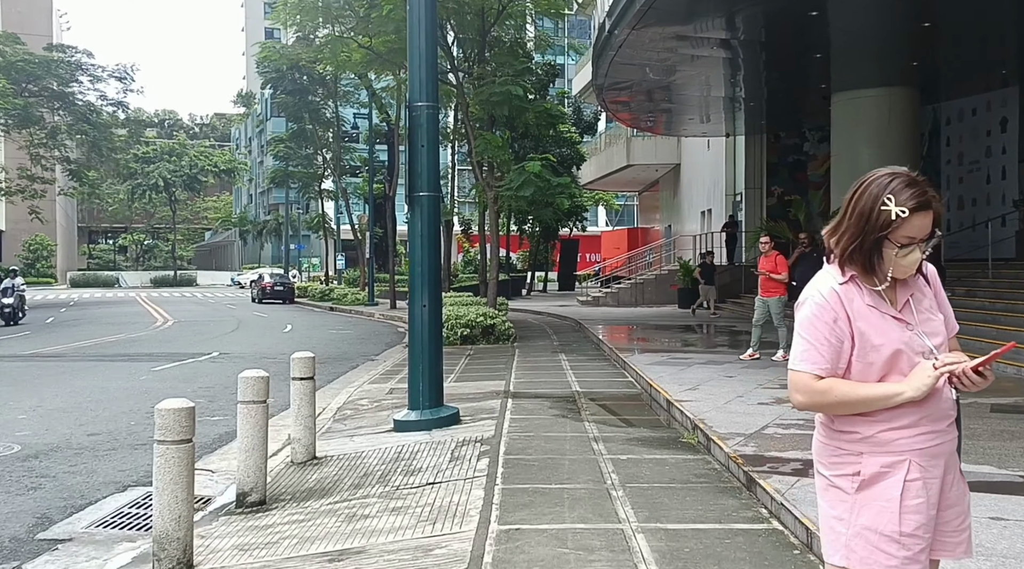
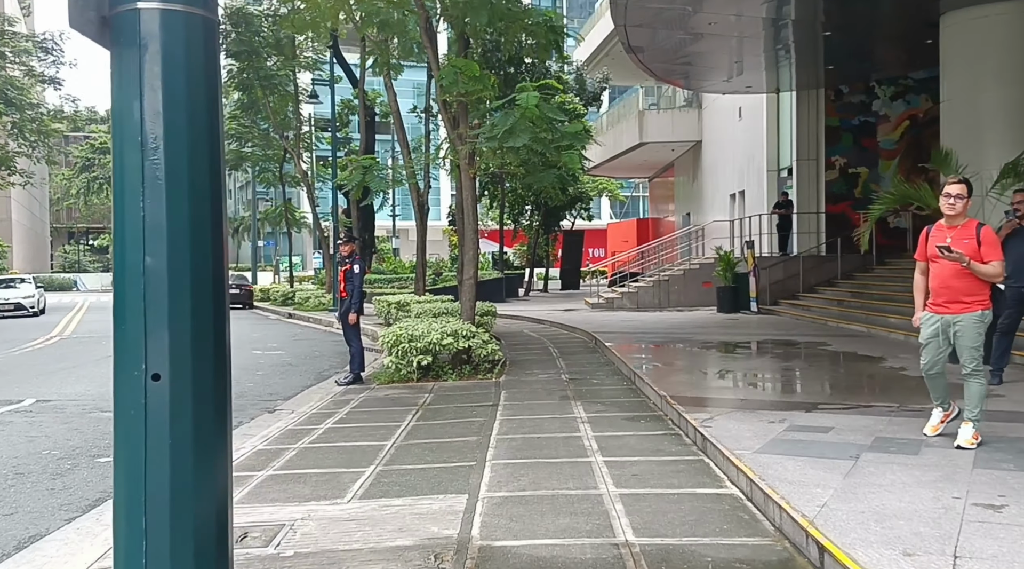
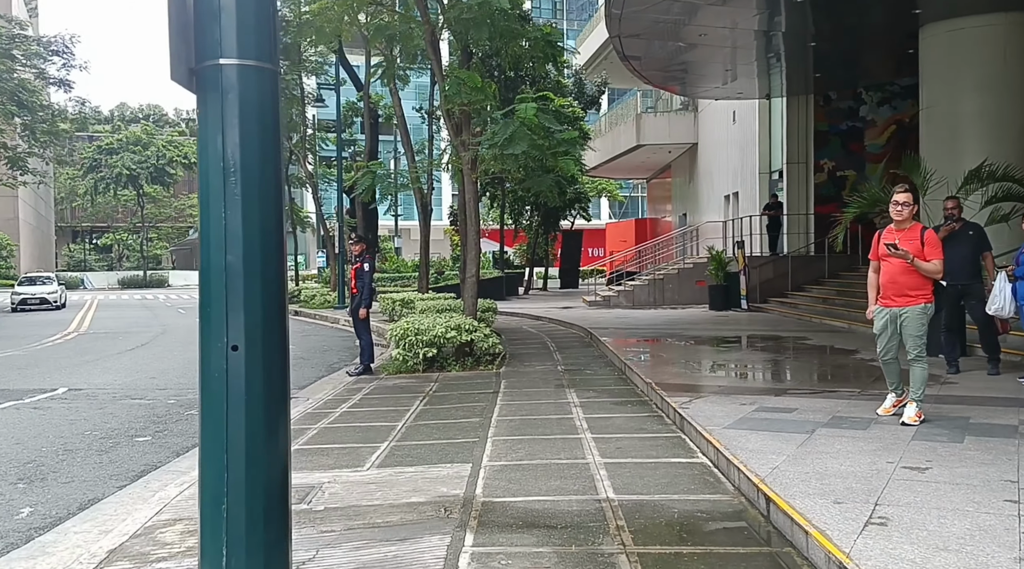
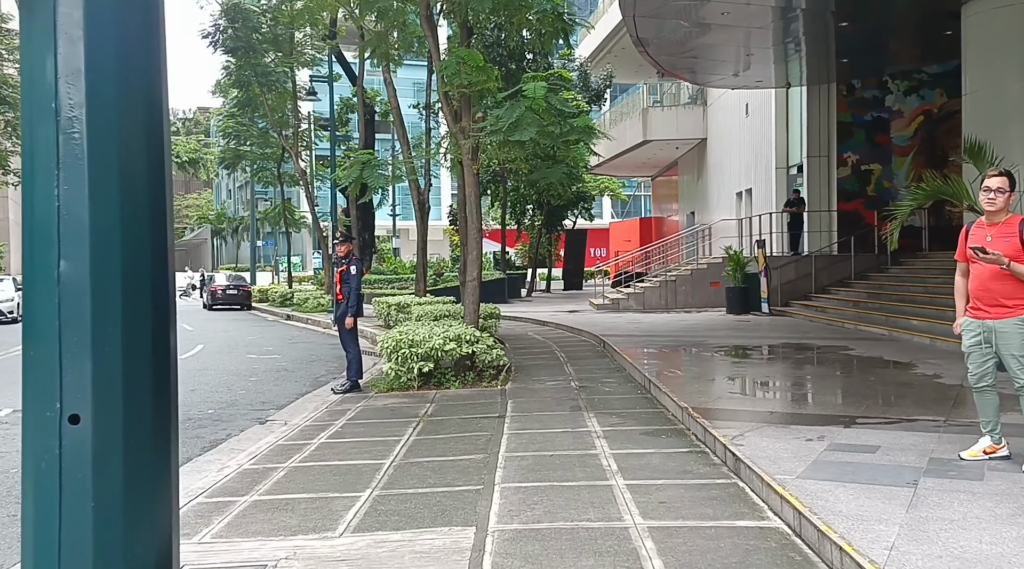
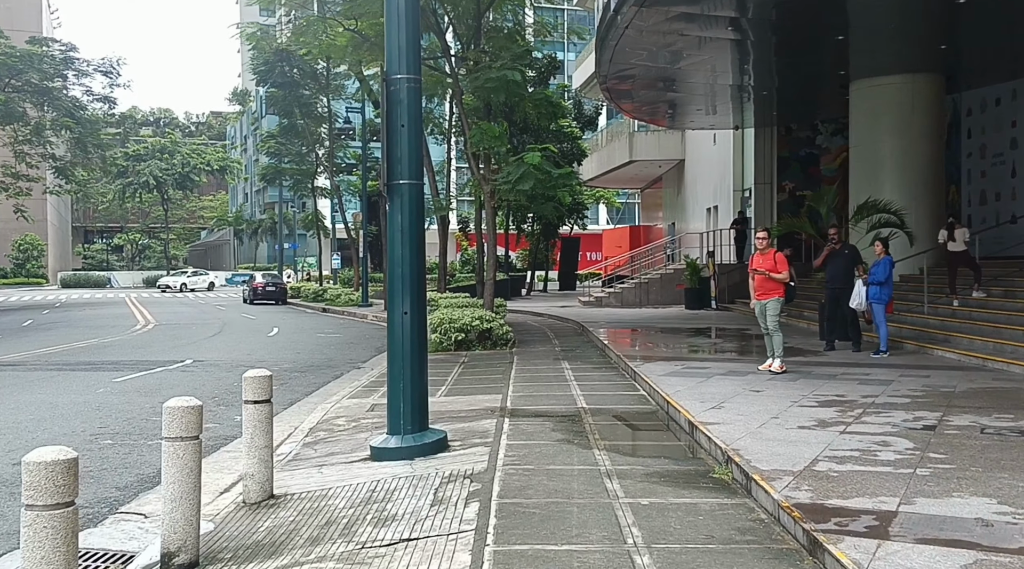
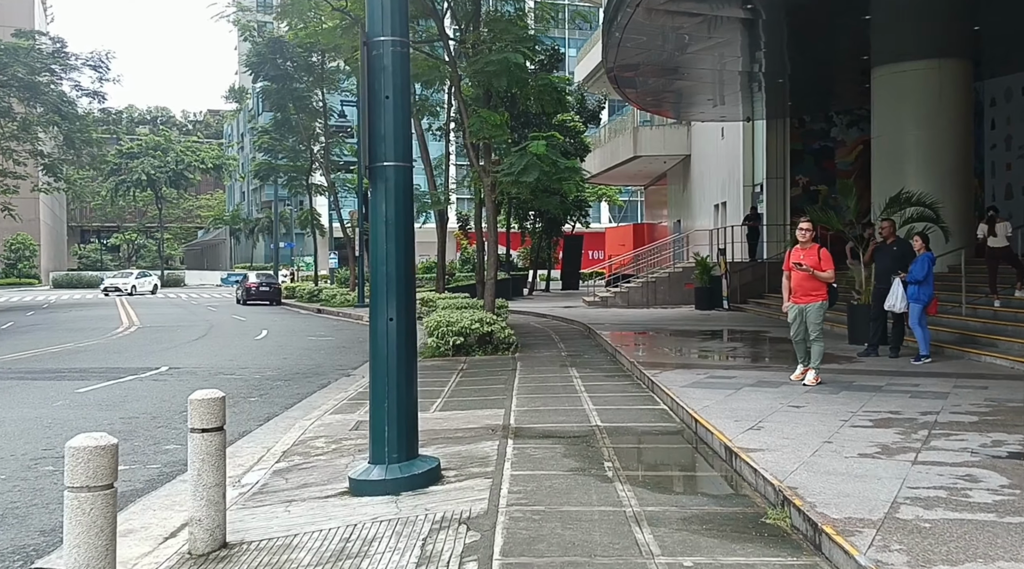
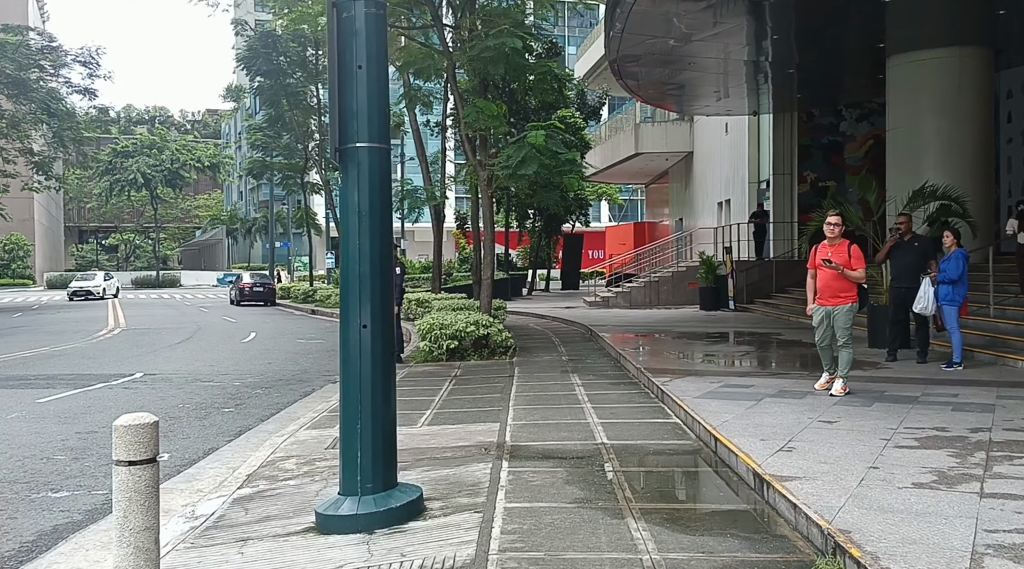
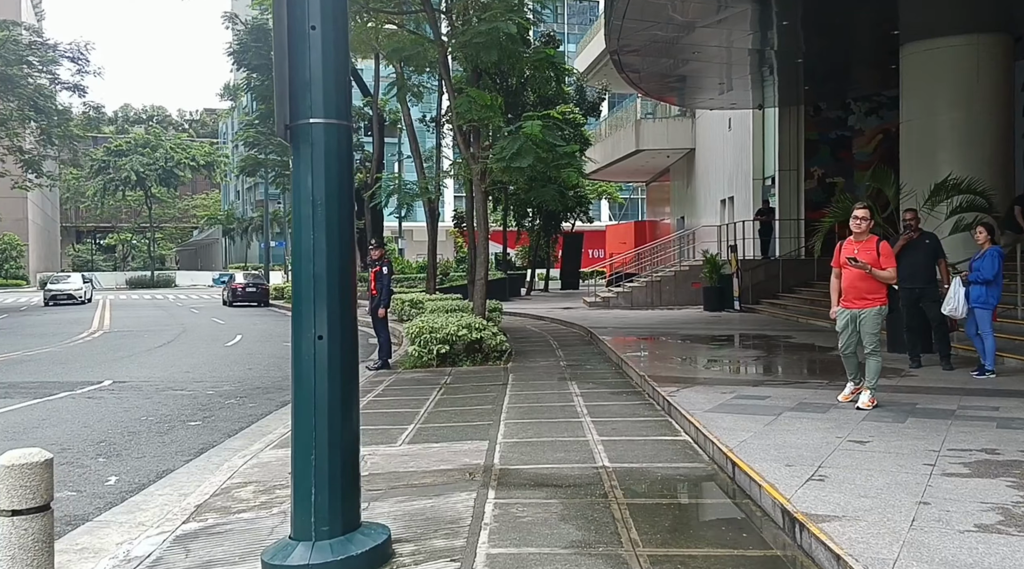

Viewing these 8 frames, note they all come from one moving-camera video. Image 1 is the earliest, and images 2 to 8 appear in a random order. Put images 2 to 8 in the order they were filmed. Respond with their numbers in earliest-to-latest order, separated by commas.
5, 6, 7, 8, 3, 2, 4
